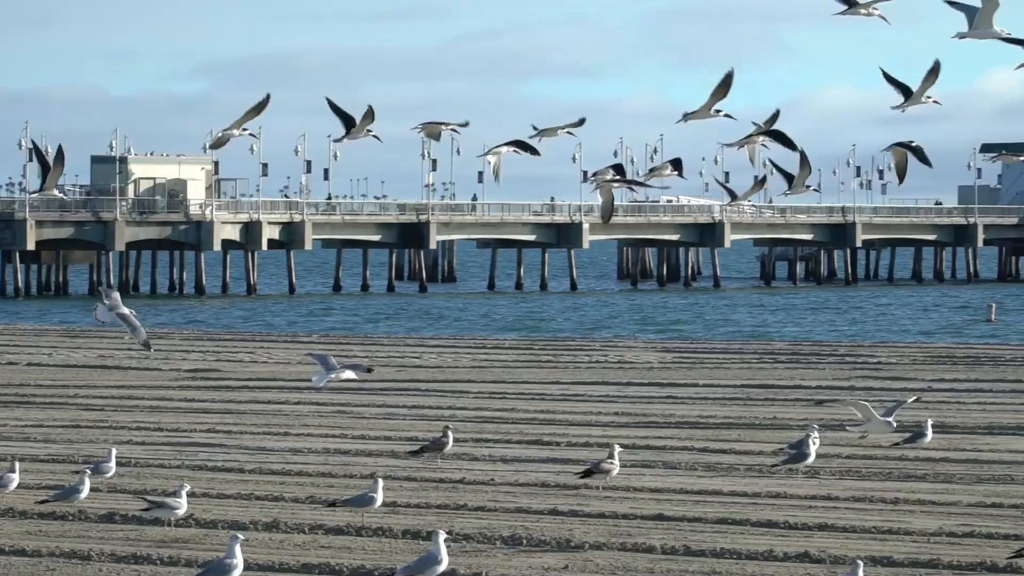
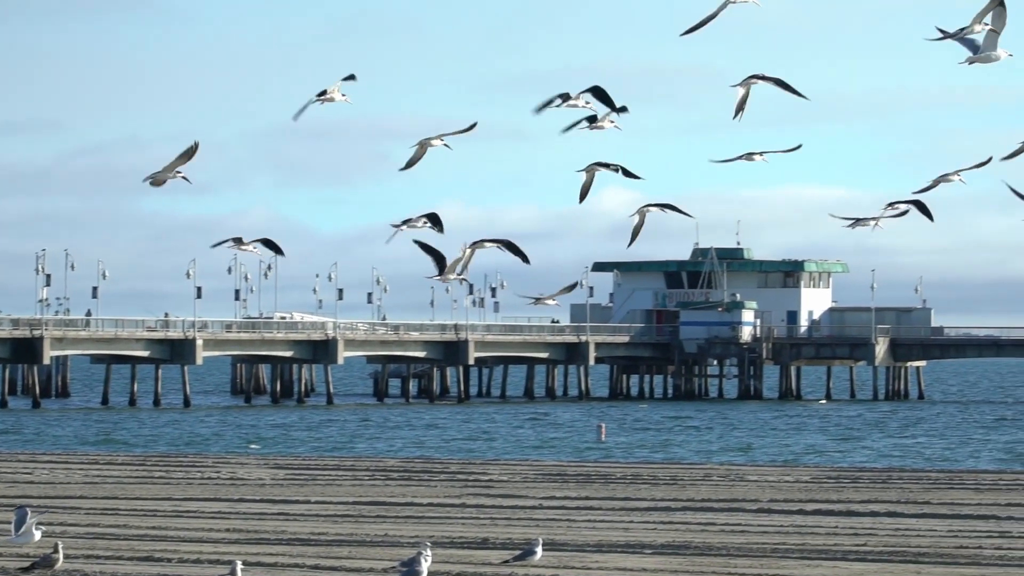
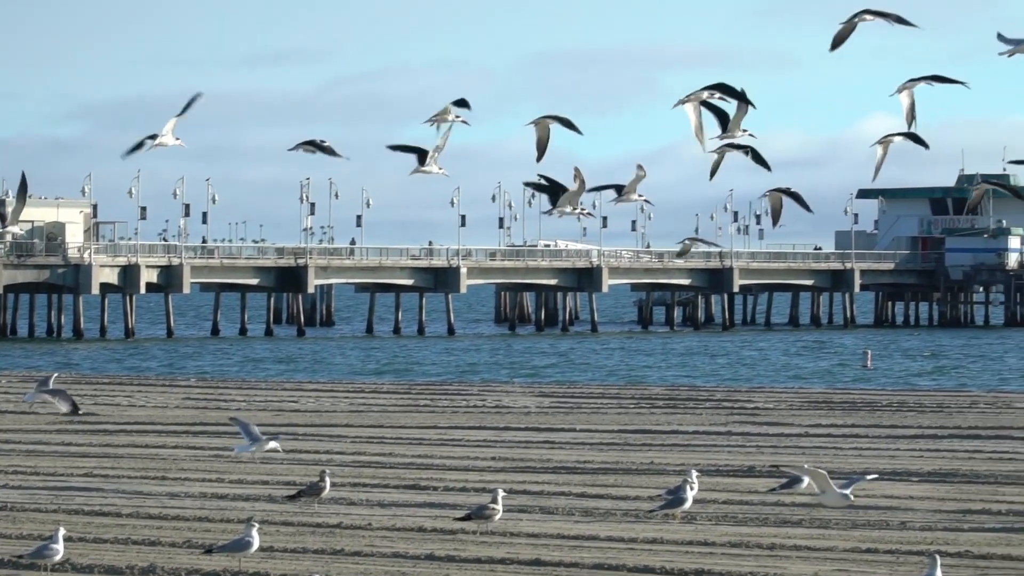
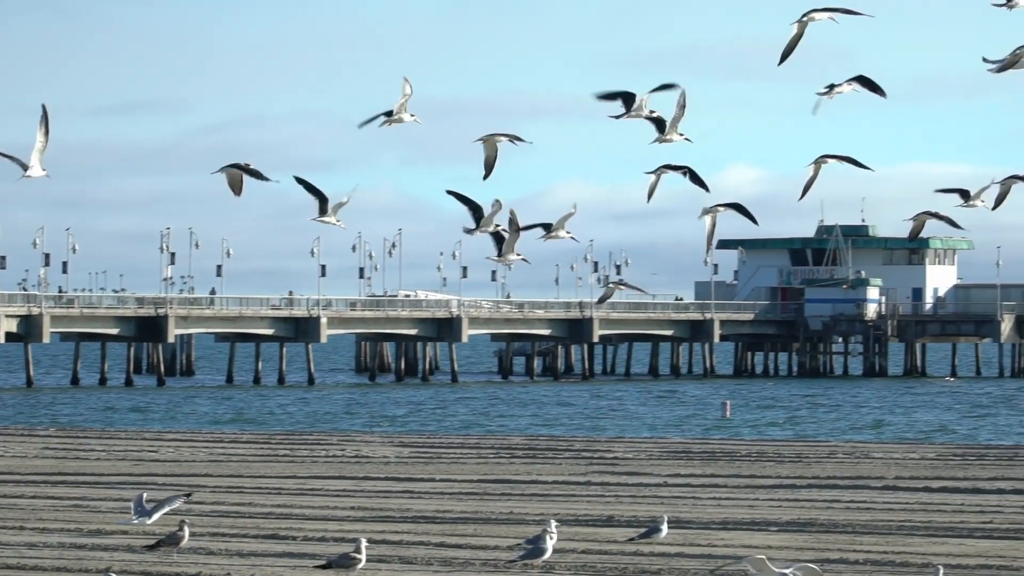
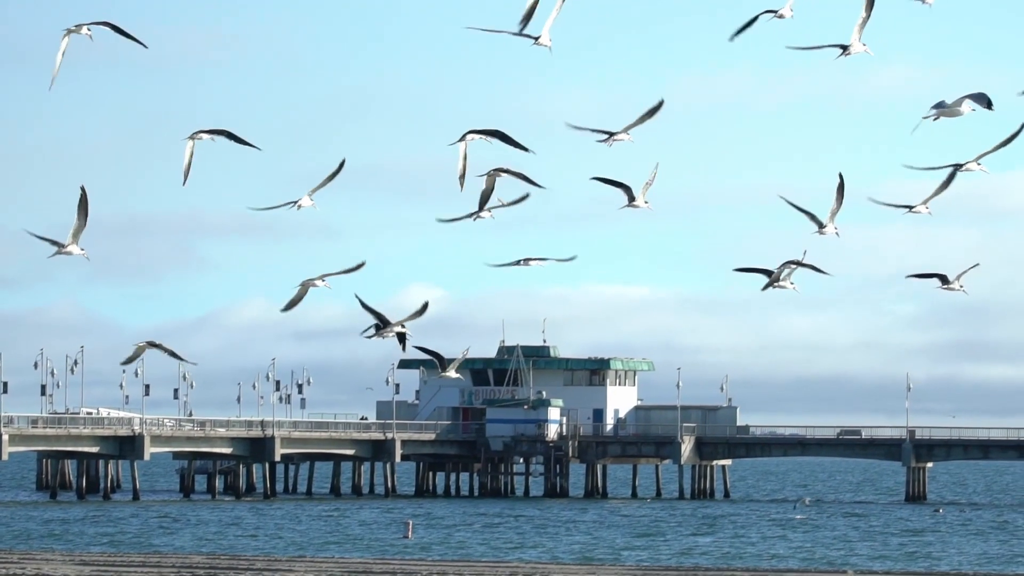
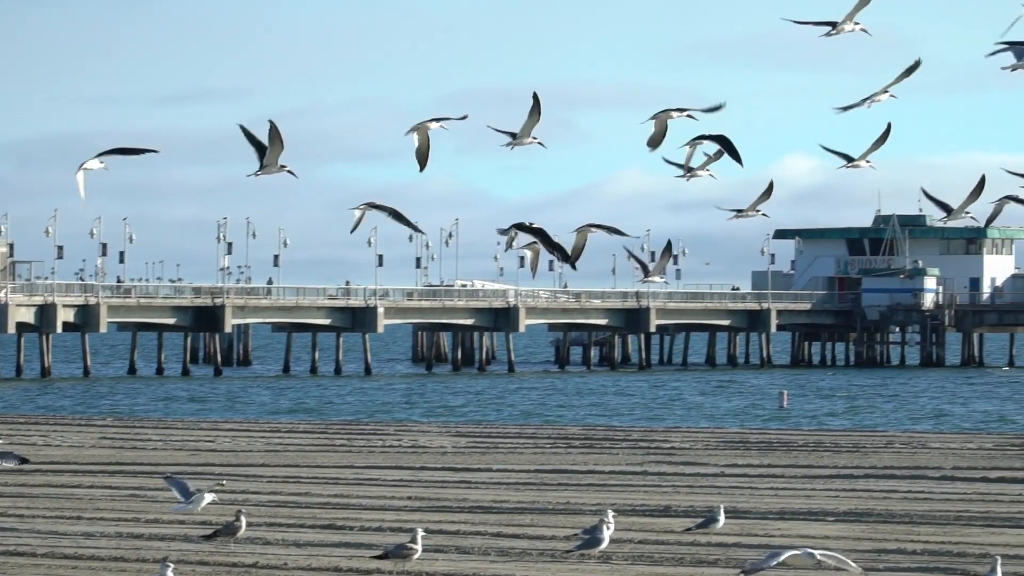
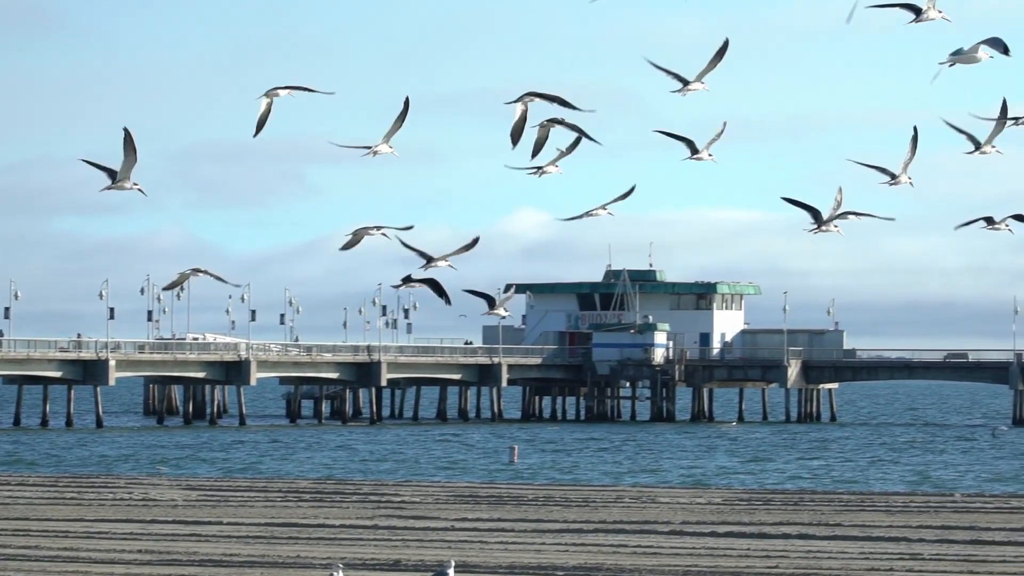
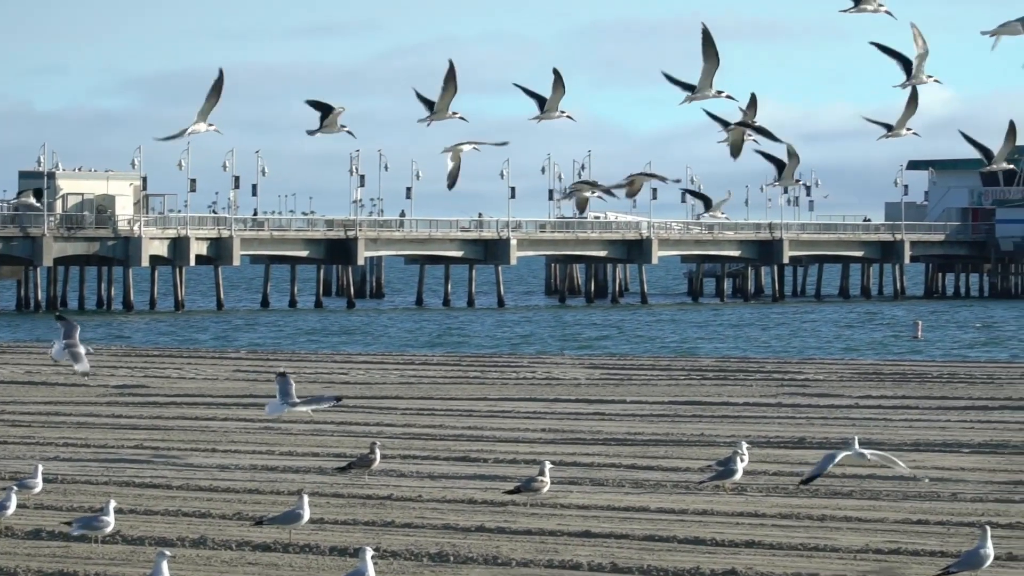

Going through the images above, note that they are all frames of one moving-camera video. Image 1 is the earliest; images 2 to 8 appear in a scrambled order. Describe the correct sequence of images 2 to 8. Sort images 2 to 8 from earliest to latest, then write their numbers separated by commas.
8, 3, 6, 4, 2, 7, 5
